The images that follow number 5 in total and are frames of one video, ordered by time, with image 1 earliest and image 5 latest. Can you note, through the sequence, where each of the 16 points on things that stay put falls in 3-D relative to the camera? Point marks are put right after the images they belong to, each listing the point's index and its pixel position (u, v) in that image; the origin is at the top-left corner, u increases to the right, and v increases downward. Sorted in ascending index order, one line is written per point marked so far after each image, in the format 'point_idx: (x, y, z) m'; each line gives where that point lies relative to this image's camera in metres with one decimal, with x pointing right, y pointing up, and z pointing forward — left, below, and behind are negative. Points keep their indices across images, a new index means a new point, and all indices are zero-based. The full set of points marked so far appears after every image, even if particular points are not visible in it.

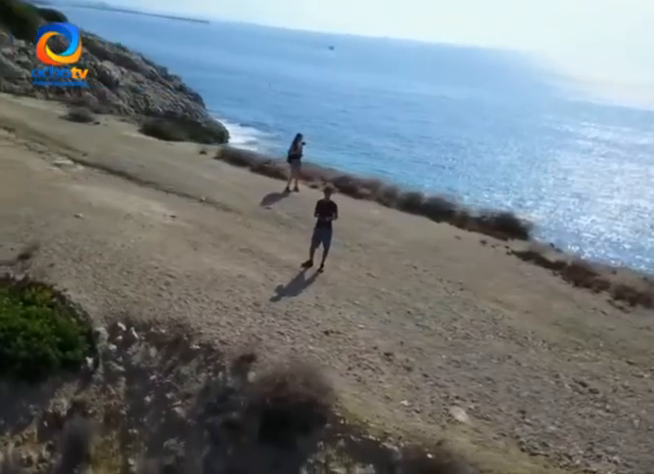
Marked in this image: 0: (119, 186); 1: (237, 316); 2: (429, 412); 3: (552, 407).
0: (-6.7, +1.6, +18.0) m
1: (-2.0, -1.5, +10.8) m
2: (+1.6, -2.8, +8.9) m
3: (+3.7, -2.8, +9.5) m
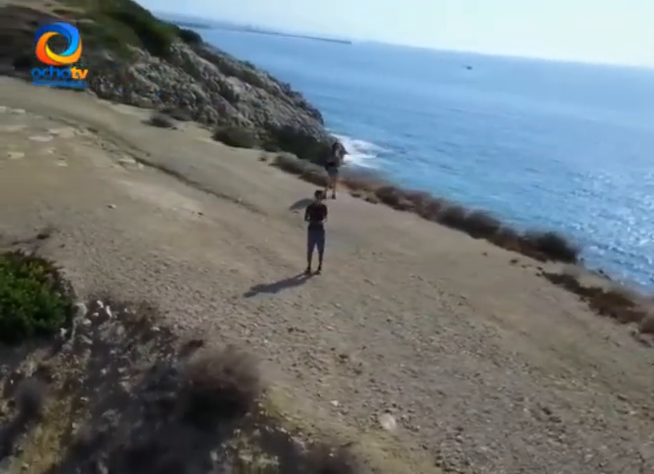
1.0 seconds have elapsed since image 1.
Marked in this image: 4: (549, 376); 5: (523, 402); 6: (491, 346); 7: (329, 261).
0: (-5.6, +1.8, +19.4) m
1: (-2.6, -1.3, +11.4) m
2: (+0.4, -2.8, +8.7) m
3: (+2.6, -3.0, +8.9) m
4: (+4.2, -2.6, +10.6) m
5: (+3.3, -2.8, +9.6) m
6: (+3.3, -2.2, +11.5) m
7: (-0.8, -0.5, +14.8) m
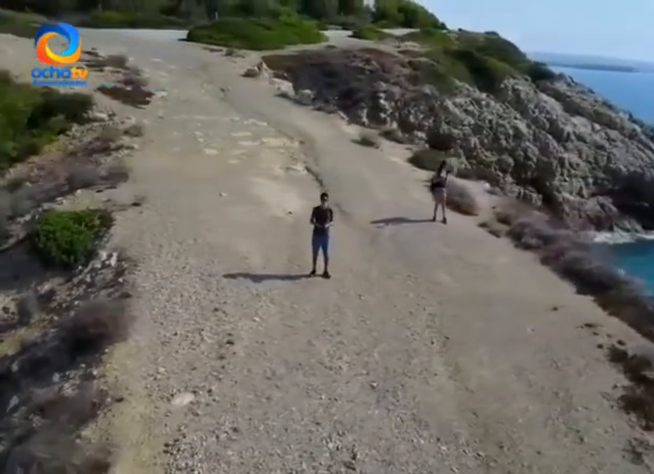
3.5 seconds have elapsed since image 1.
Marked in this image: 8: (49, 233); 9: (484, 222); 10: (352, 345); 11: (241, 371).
0: (-1.2, +1.9, +21.5) m
1: (-3.5, -0.8, +13.0) m
2: (-2.7, -2.4, +9.2) m
3: (-0.8, -3.0, +8.1) m
4: (+1.4, -3.0, +8.7) m
5: (+0.2, -3.0, +8.4) m
6: (+1.2, -2.6, +9.9) m
7: (0.0, -0.7, +15.0) m
8: (-7.2, +0.1, +14.4) m
9: (+5.5, +0.6, +19.9) m
10: (+0.5, -2.1, +11.0) m
11: (-1.5, -2.3, +9.8) m
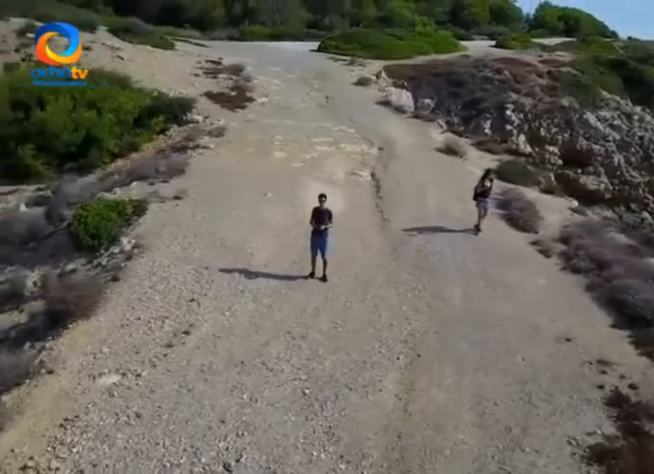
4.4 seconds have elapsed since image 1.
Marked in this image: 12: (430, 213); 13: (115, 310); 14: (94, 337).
0: (+0.7, +1.7, +21.2) m
1: (-3.7, -0.6, +13.6) m
2: (-3.9, -2.1, +9.6) m
3: (-2.4, -2.8, +8.1) m
4: (-0.1, -3.0, +8.2) m
5: (-1.3, -2.9, +8.1) m
6: (+0.1, -2.6, +9.4) m
7: (+0.2, -0.8, +14.6) m
8: (-6.8, +0.5, +15.8) m
9: (+6.8, -0.1, +18.1) m
10: (-0.4, -2.1, +10.6) m
11: (-2.6, -2.2, +9.9) m
12: (+3.5, +0.9, +19.5) m
13: (-4.2, -1.4, +11.2) m
14: (-4.2, -1.8, +10.3) m
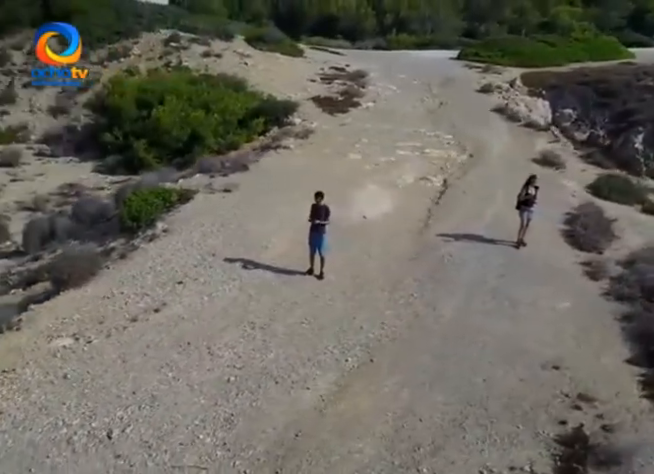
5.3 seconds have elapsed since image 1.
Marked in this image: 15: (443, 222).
0: (+2.8, +1.5, +20.7) m
1: (-3.6, -0.3, +14.3) m
2: (-4.9, -1.7, +10.5) m
3: (-3.9, -2.4, +8.7) m
4: (-1.7, -2.8, +8.2) m
5: (-2.9, -2.6, +8.5) m
6: (-1.2, -2.5, +9.3) m
7: (+0.4, -0.7, +14.4) m
8: (-6.0, +1.1, +17.3) m
9: (+7.7, -0.6, +16.0) m
10: (-1.3, -2.0, +10.6) m
11: (-3.6, -1.8, +10.5) m
12: (+5.0, +0.5, +18.3) m
13: (-4.7, -1.0, +12.2) m
14: (-5.0, -1.3, +11.3) m
15: (+3.8, +0.5, +18.1) m
